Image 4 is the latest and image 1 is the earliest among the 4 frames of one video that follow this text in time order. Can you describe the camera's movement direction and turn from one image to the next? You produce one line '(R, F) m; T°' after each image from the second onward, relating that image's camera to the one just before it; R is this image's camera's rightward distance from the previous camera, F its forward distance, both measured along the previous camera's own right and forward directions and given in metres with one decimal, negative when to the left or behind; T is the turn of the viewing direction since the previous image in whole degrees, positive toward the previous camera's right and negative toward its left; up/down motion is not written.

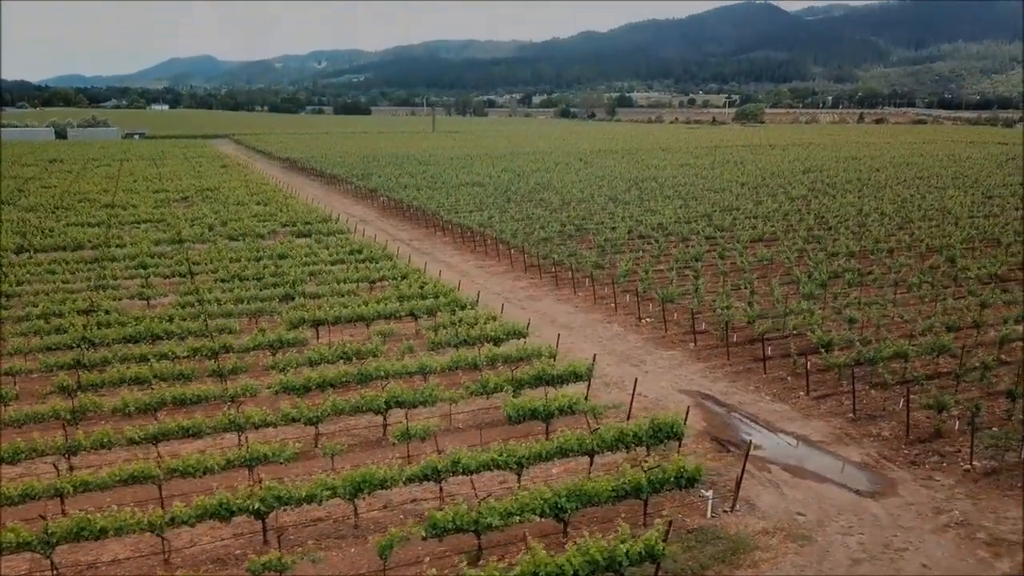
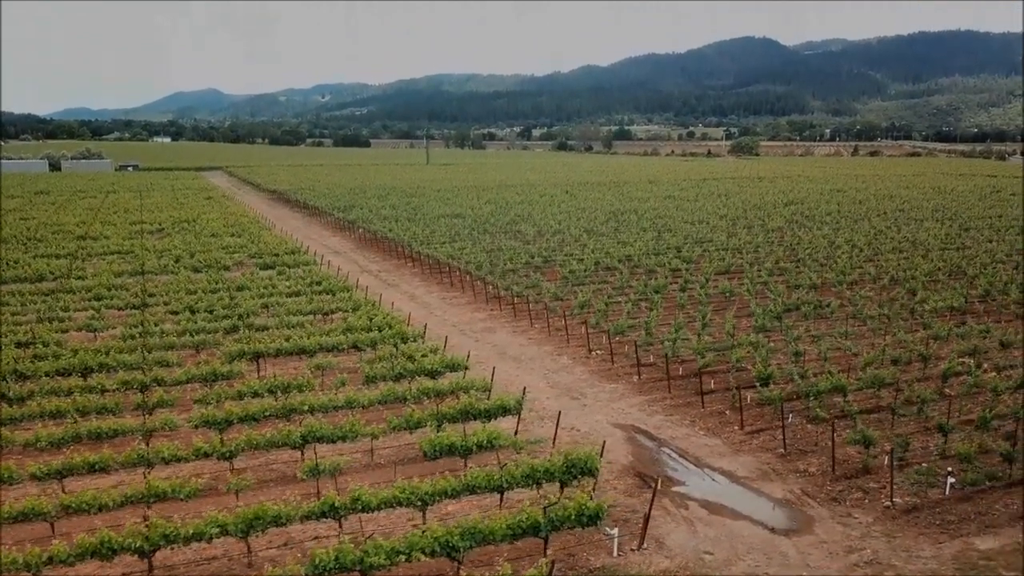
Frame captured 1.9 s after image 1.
(+1.3, +0.1) m; 0°
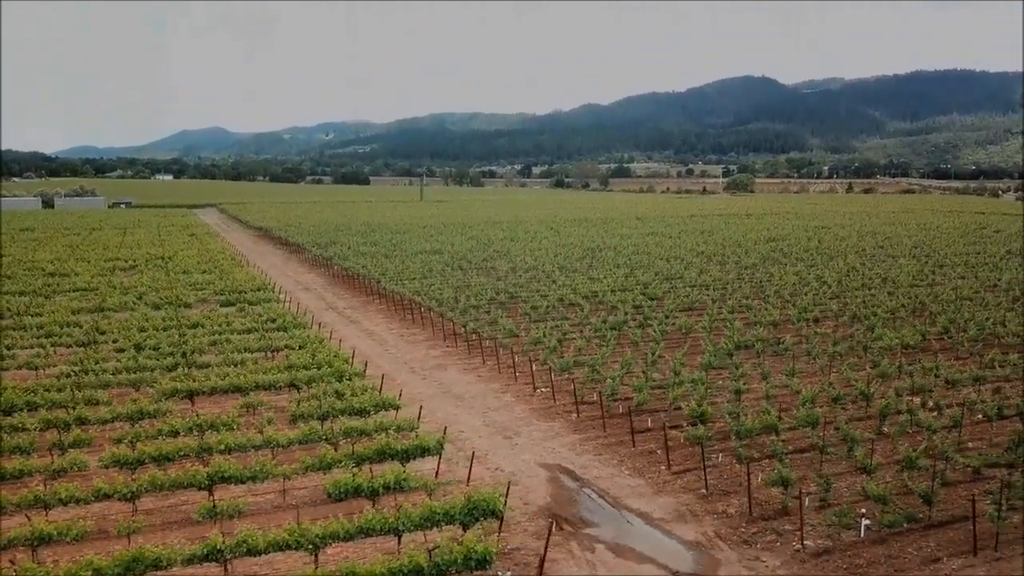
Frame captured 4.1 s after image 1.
(+1.5, +0.1) m; 0°
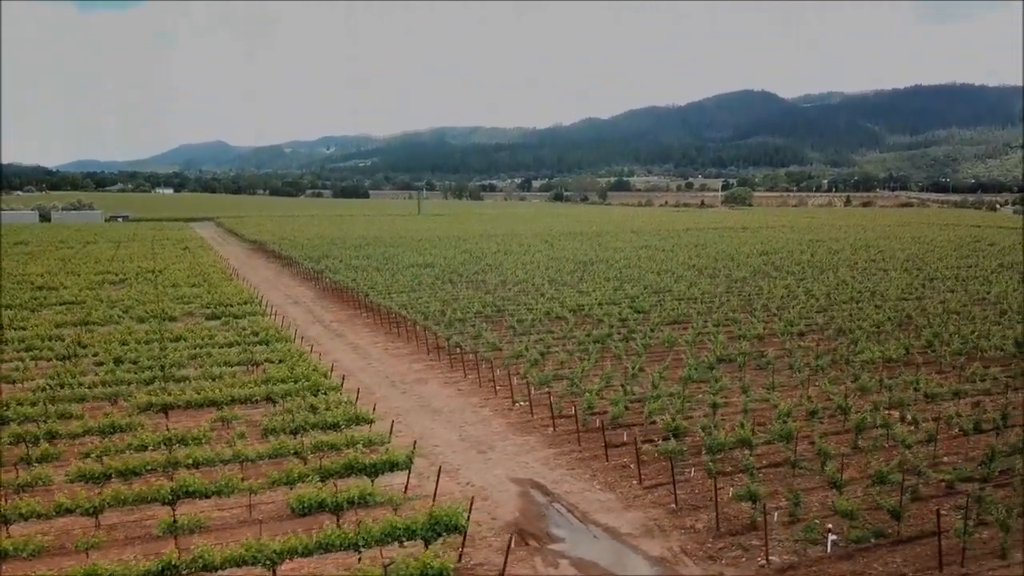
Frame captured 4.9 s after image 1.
(+0.6, 0.0) m; 0°
